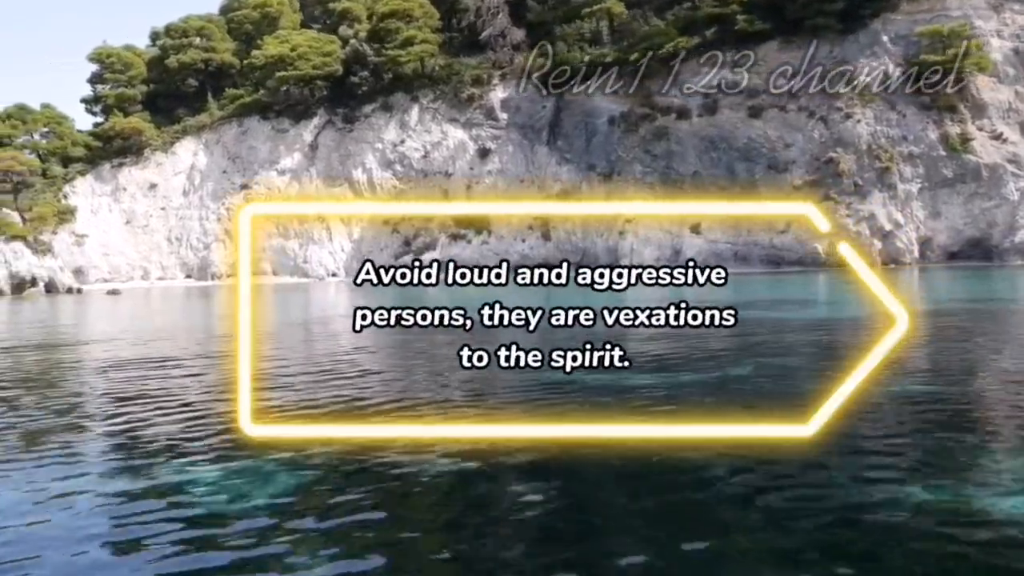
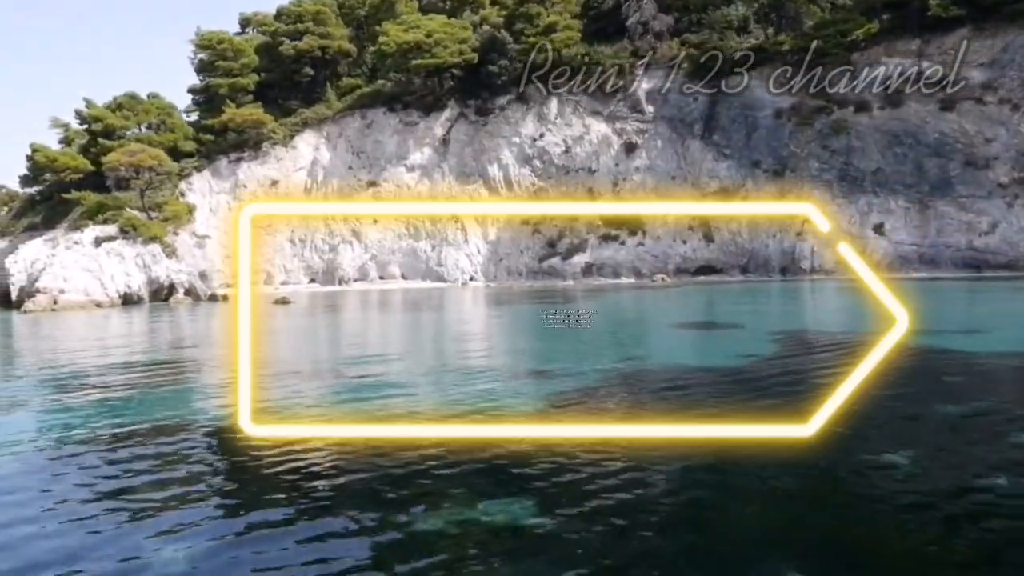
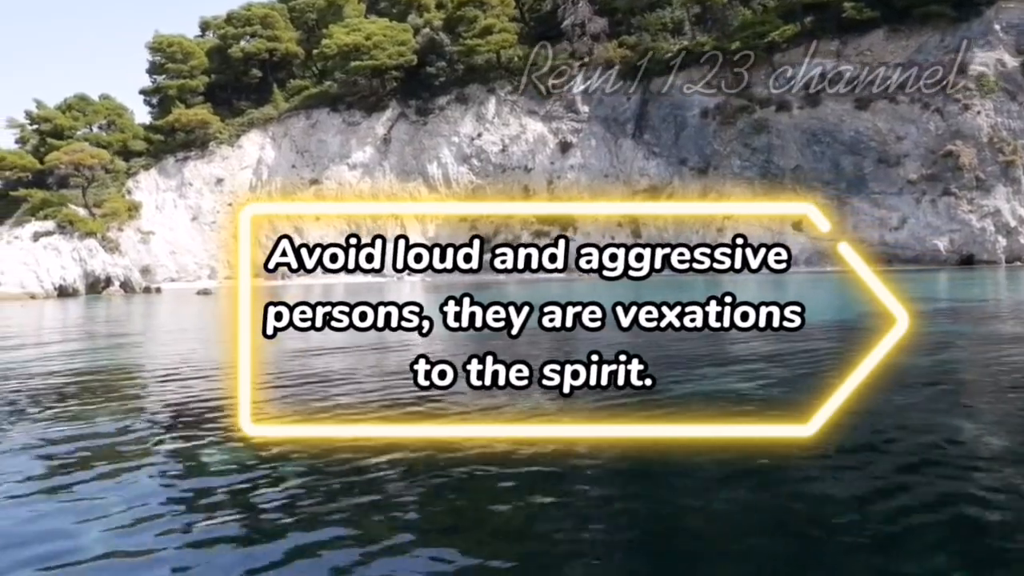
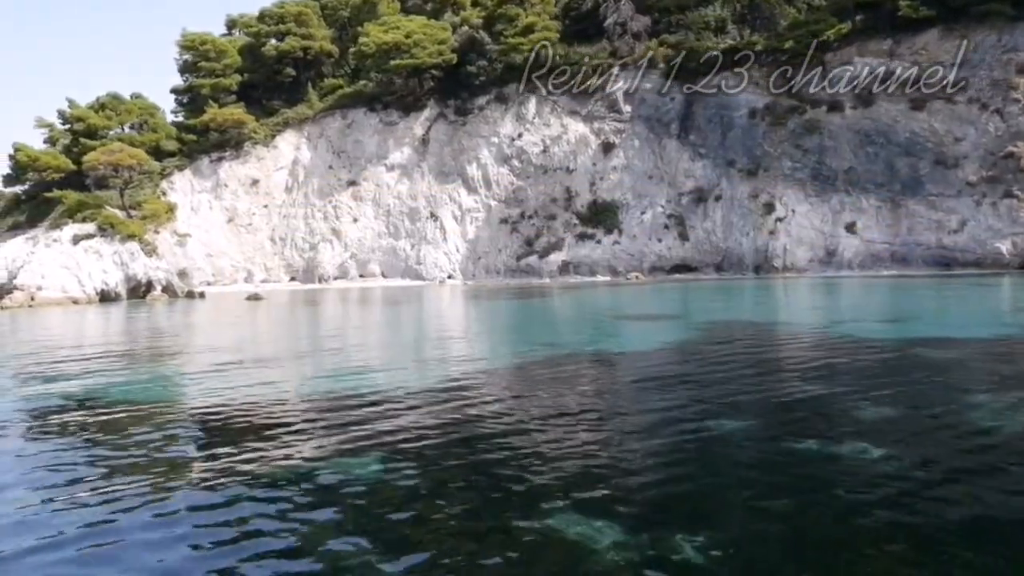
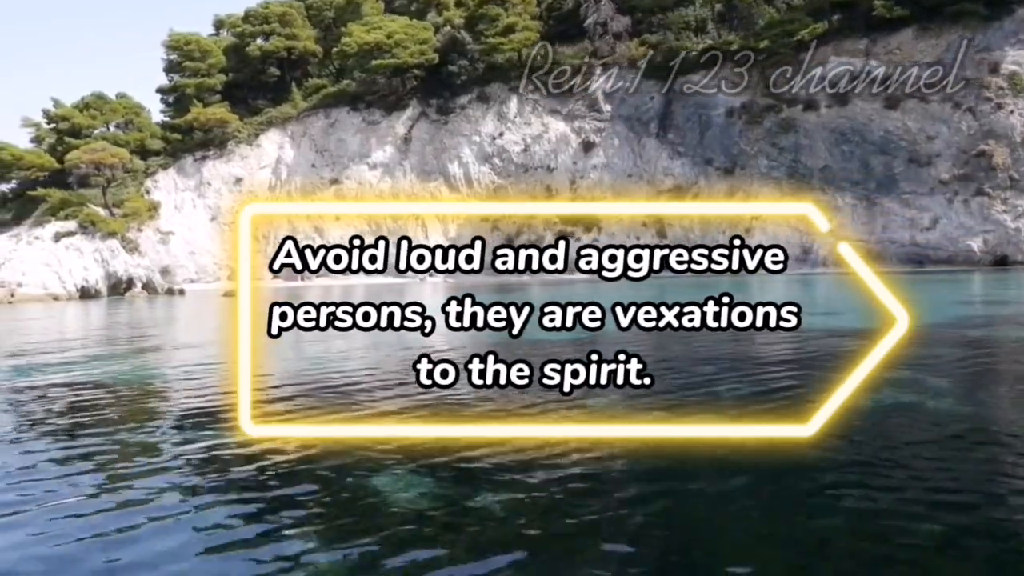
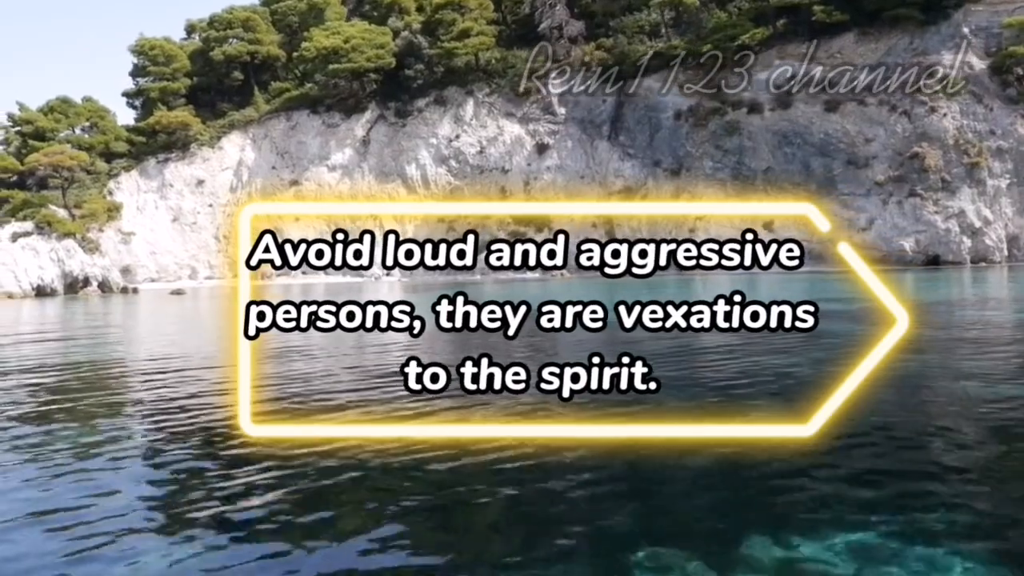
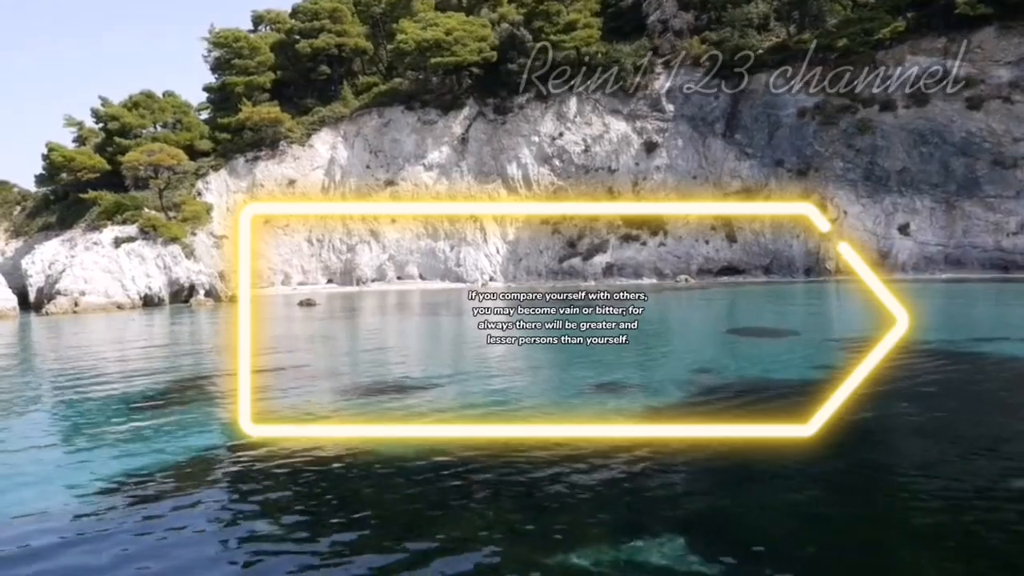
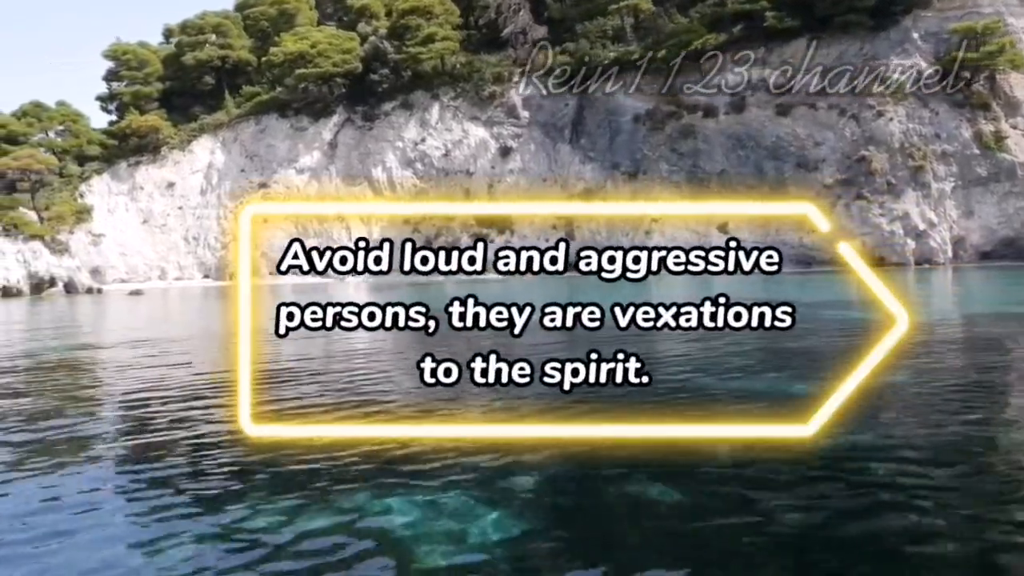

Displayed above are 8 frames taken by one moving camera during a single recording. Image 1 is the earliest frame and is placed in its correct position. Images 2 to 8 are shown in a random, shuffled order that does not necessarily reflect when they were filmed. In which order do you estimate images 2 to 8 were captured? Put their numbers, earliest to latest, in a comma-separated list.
8, 6, 3, 5, 4, 2, 7
